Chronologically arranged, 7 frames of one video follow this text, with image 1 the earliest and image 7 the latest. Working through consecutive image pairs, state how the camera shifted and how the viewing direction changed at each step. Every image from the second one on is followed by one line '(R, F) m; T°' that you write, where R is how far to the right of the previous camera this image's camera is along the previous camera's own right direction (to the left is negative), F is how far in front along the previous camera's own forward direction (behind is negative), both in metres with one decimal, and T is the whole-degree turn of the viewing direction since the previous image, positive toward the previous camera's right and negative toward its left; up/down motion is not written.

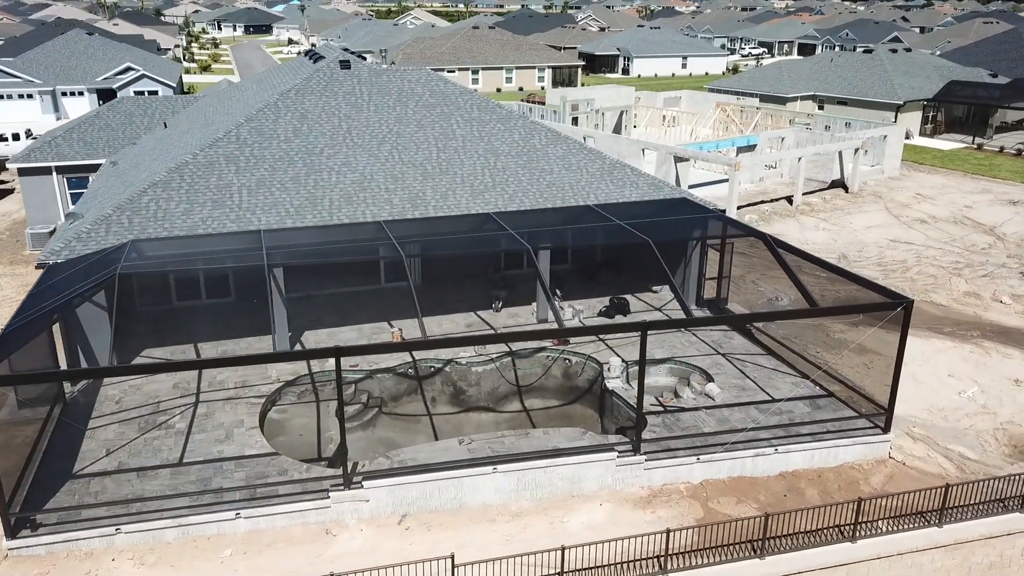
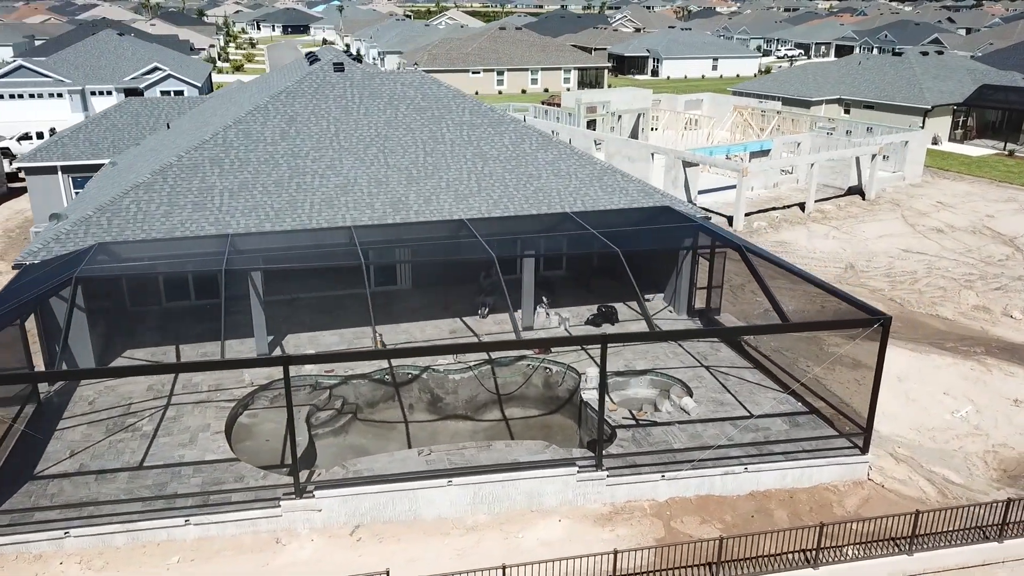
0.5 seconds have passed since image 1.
(+1.2, +0.3) m; -3°
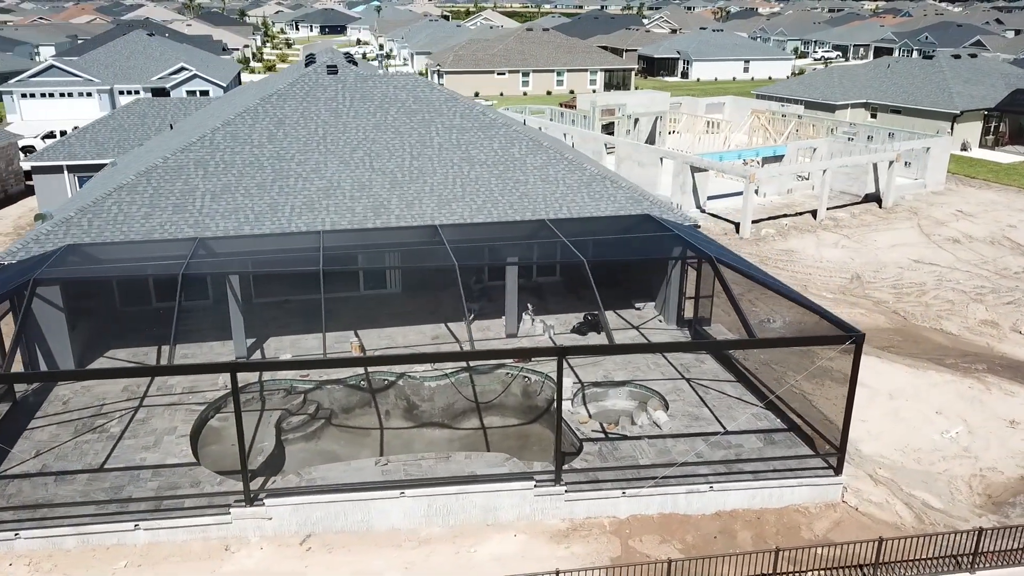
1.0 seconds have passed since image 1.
(+1.2, +0.3) m; -3°
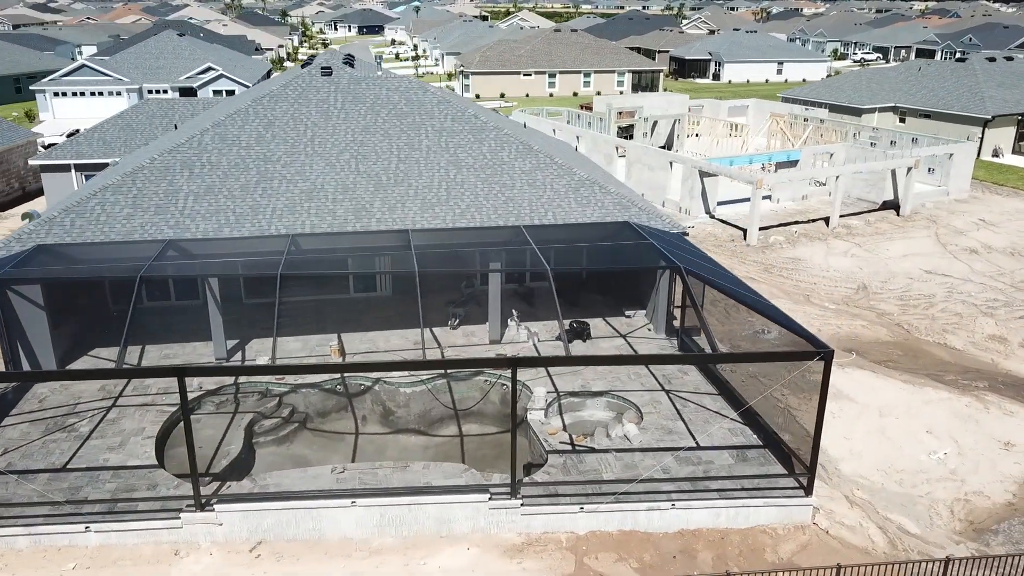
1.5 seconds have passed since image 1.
(+1.3, +0.3) m; -3°
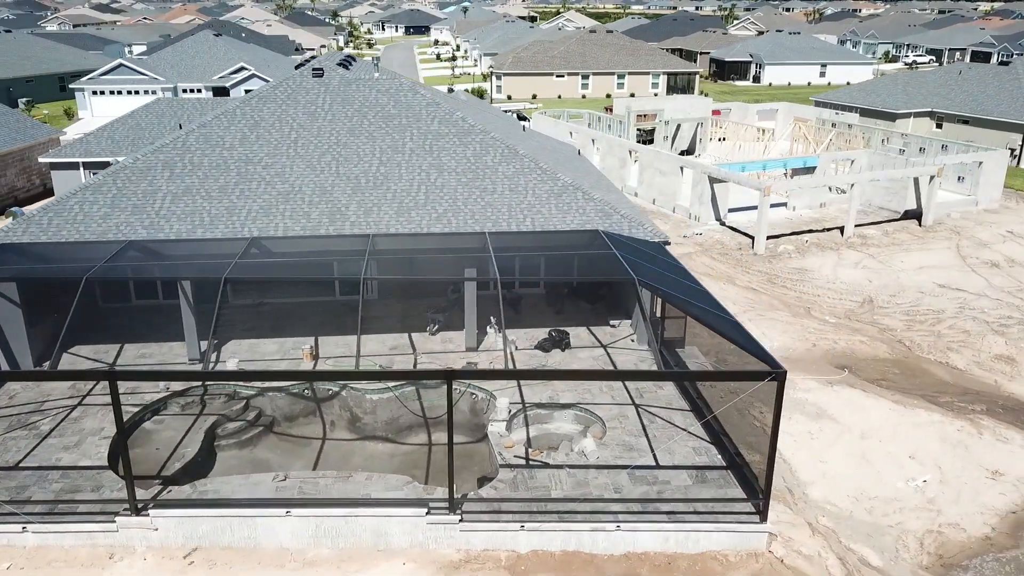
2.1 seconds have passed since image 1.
(+1.6, +0.4) m; -3°
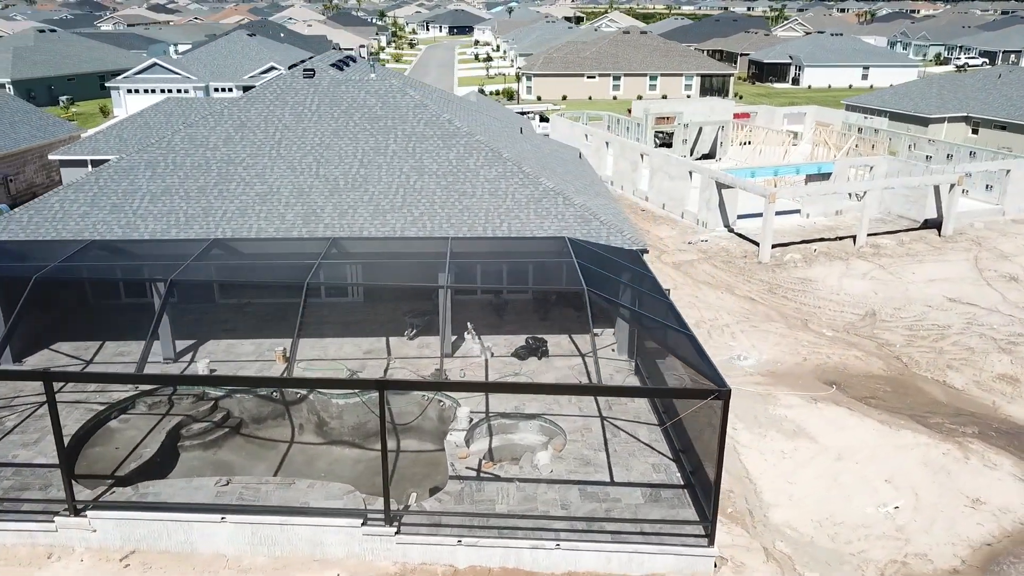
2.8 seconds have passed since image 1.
(+1.5, +0.4) m; -3°
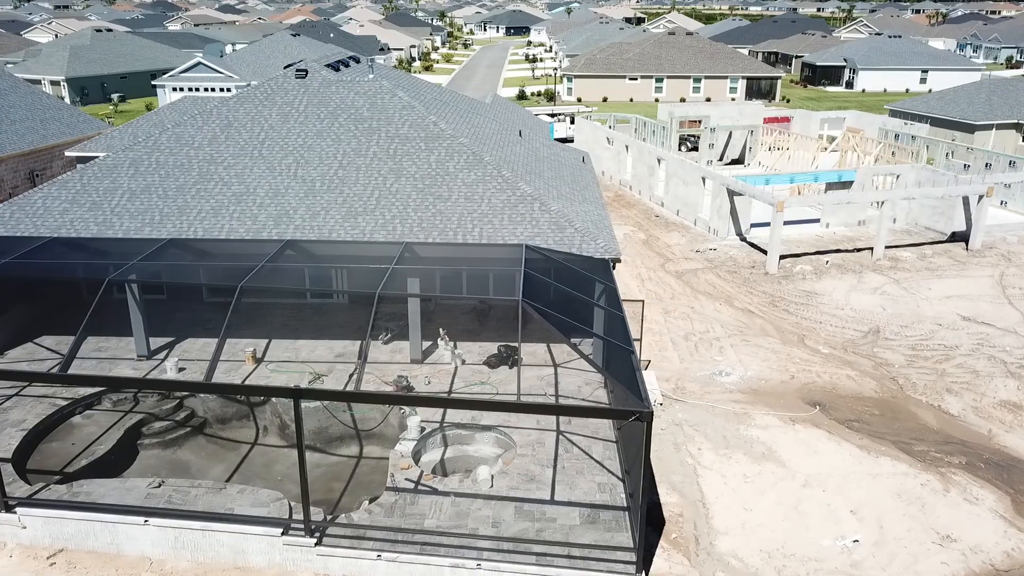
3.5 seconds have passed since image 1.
(+1.9, +0.5) m; -4°
